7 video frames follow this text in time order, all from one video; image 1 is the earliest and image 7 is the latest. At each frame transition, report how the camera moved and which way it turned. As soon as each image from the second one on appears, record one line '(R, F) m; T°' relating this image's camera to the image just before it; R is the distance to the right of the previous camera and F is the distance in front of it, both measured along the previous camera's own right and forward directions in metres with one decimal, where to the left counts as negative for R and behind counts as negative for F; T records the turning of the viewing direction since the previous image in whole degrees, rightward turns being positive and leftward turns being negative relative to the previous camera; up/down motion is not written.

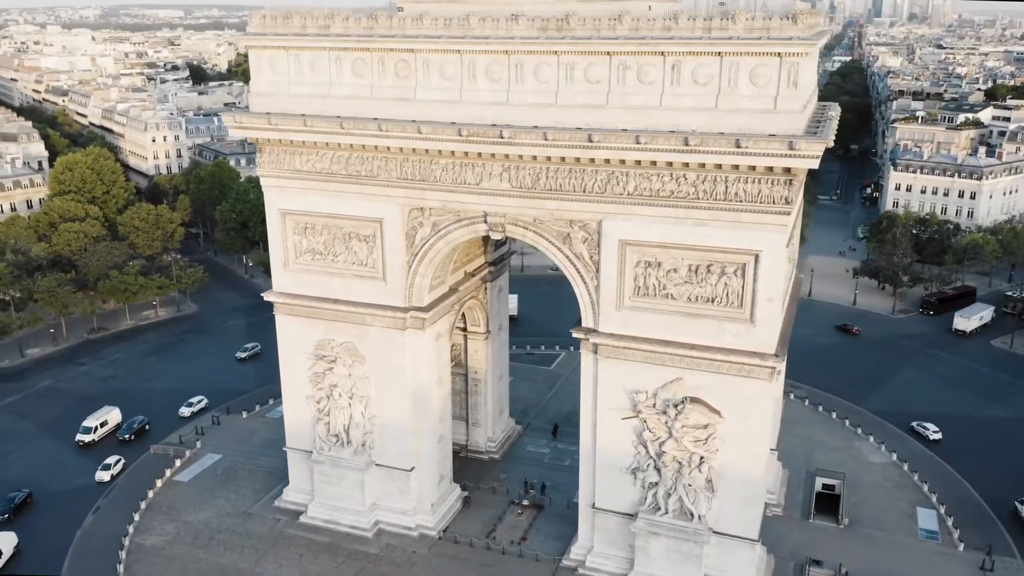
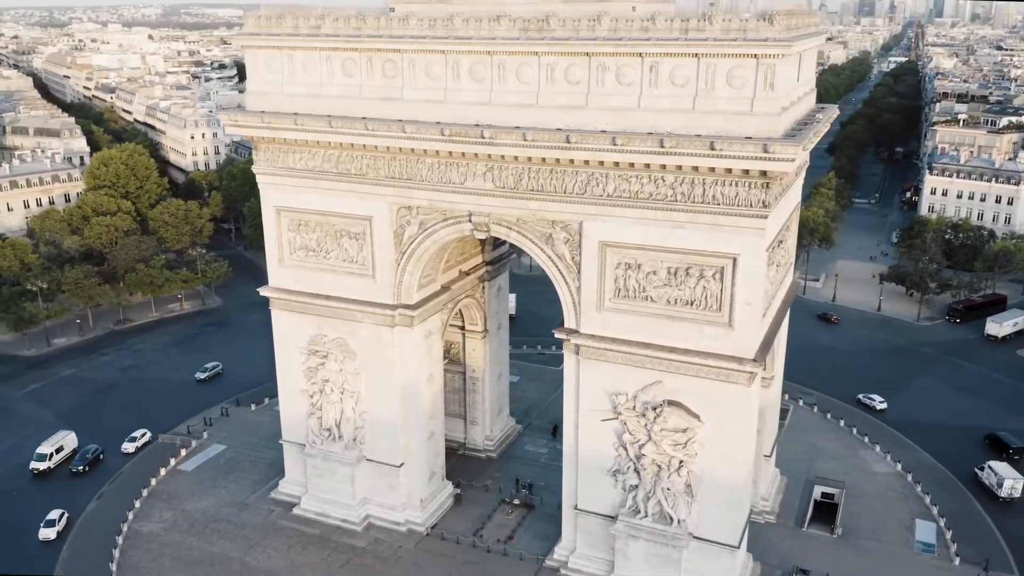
(+1.5, 0.0) m; -3°
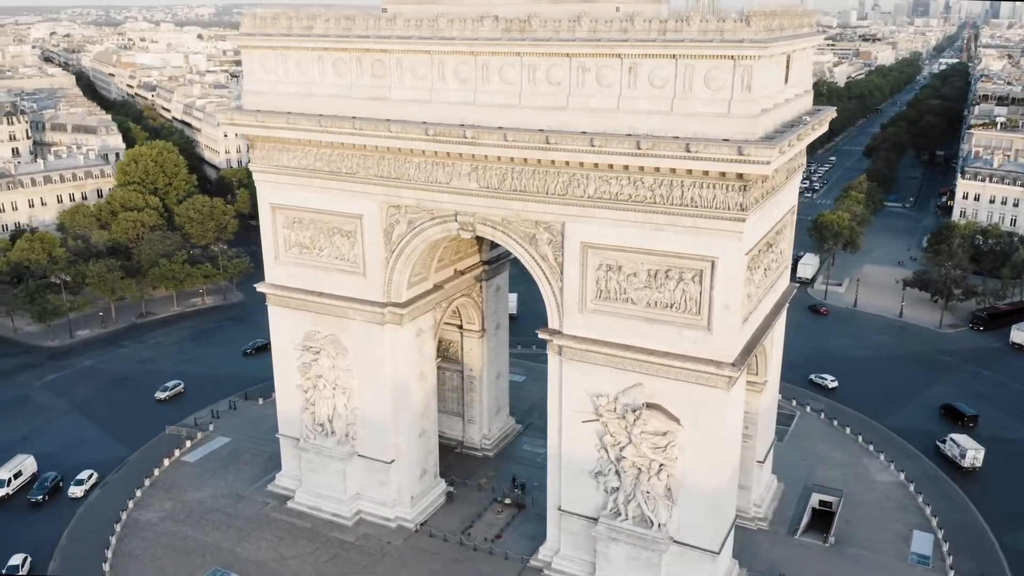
(+1.4, 0.0) m; -3°
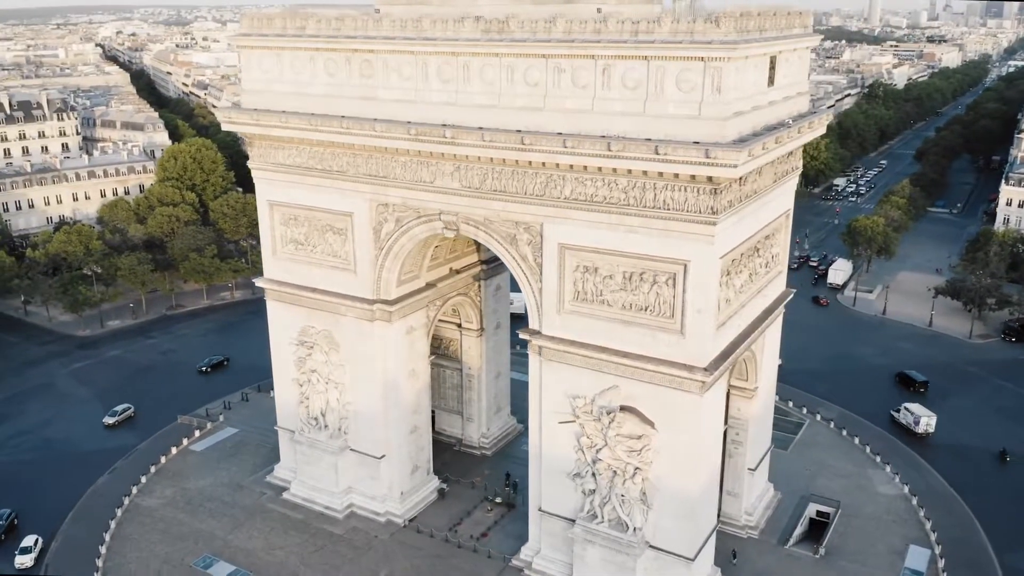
(+1.8, 0.0) m; -3°
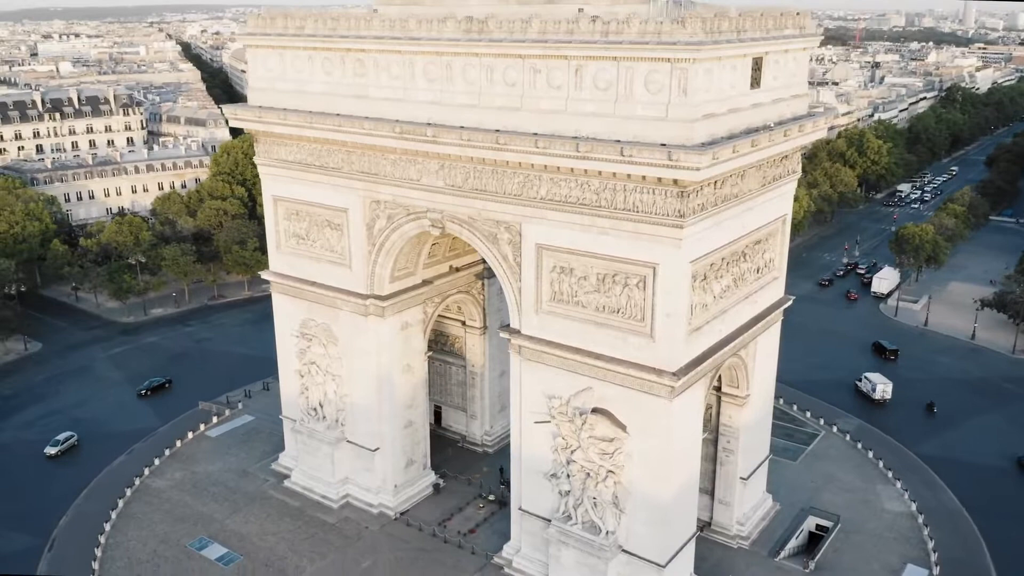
(+2.2, 0.0) m; -5°
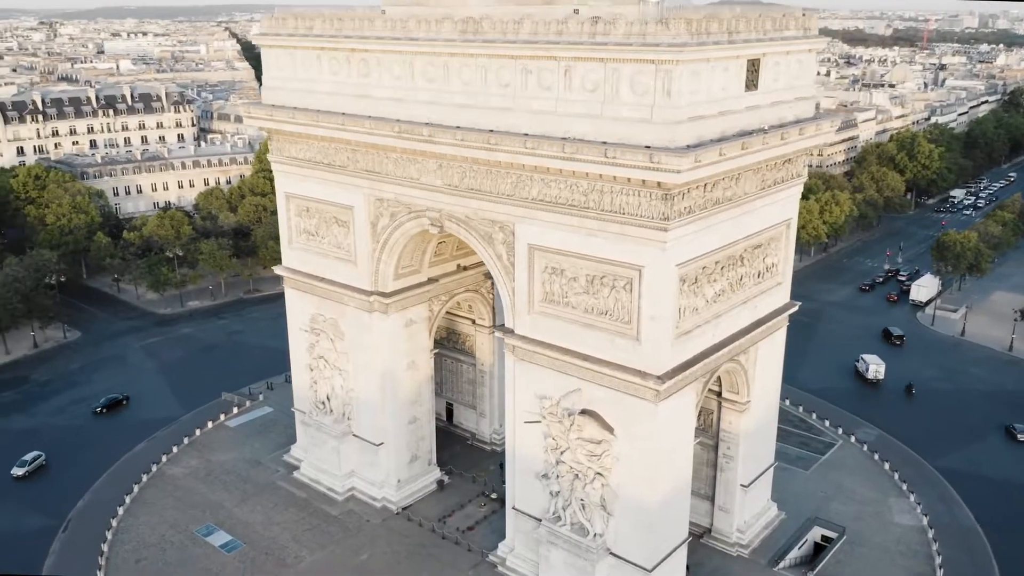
(+1.5, 0.0) m; -4°
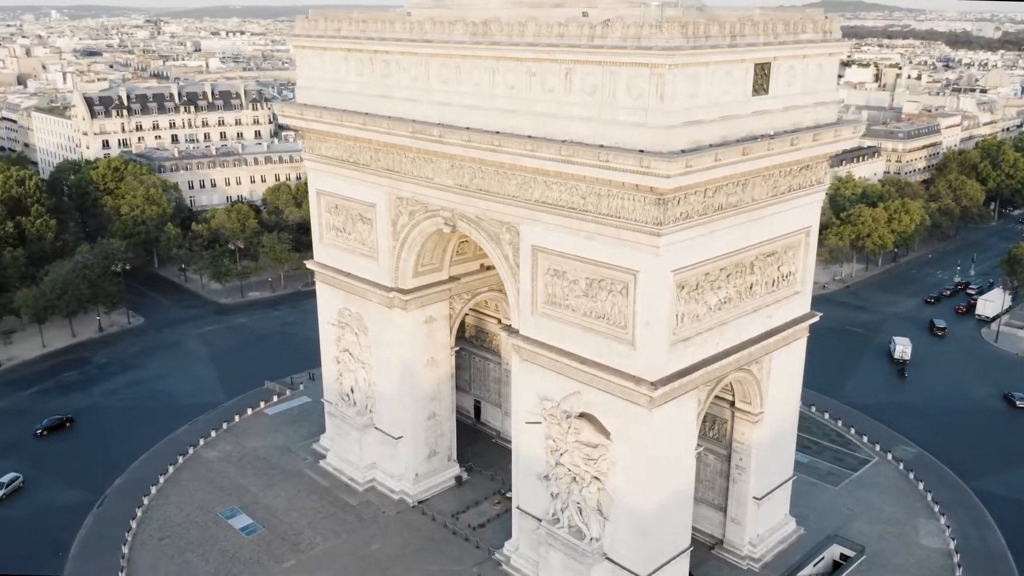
(+1.9, -0.1) m; -5°
